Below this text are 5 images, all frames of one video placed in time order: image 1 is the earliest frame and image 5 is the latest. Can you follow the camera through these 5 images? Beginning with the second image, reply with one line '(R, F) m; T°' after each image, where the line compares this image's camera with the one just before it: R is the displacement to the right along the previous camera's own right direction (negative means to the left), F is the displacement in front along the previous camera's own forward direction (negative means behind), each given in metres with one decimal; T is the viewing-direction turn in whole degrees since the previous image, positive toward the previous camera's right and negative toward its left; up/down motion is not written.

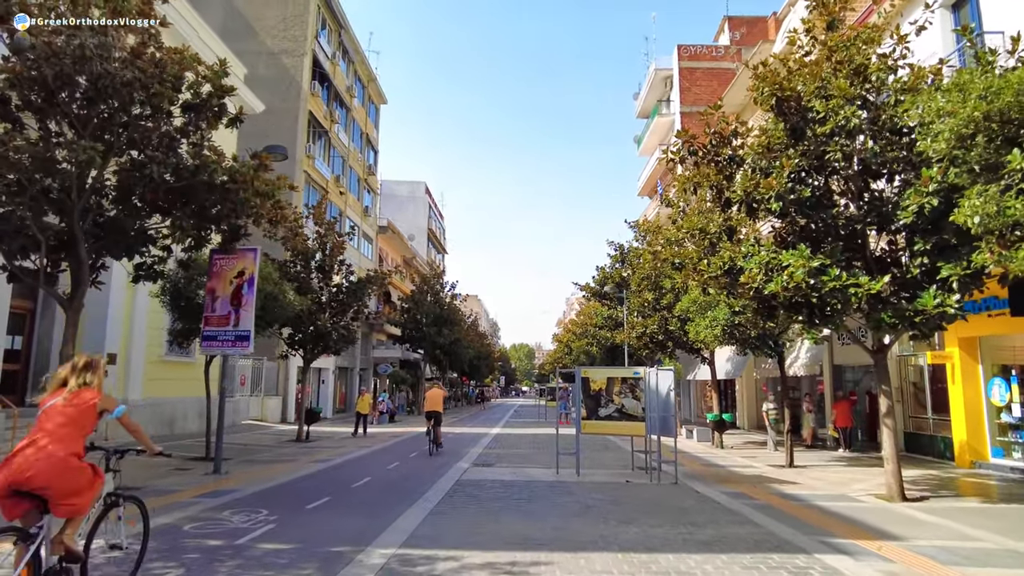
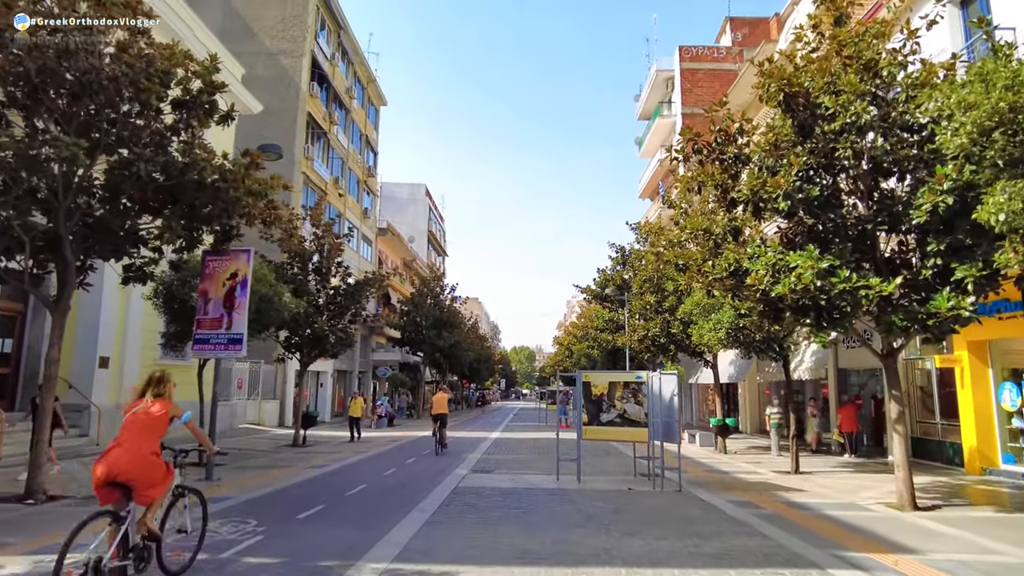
(0.0, +0.3) m; 0°
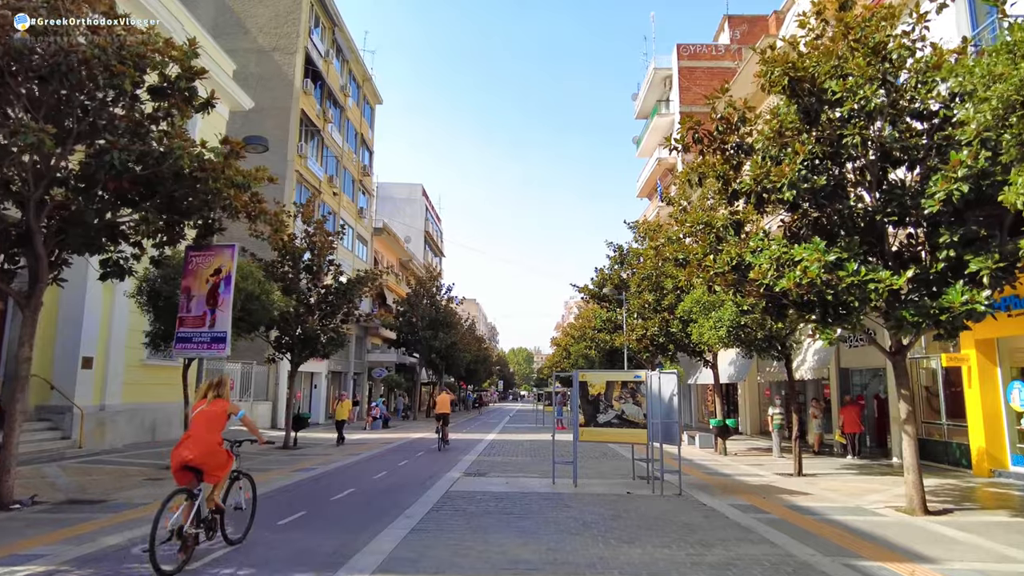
(+0.1, +0.5) m; 0°
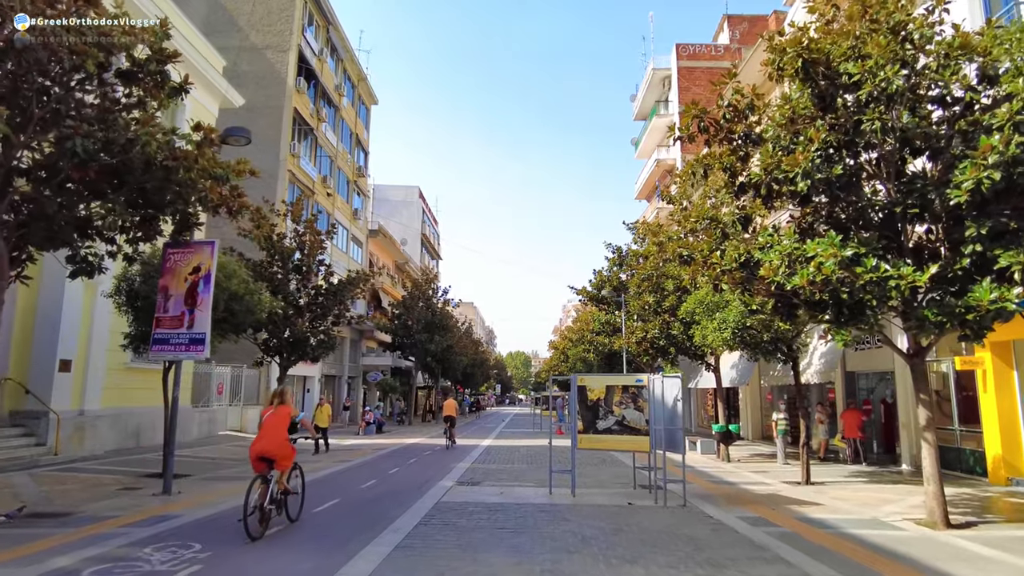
(+0.1, +0.7) m; 0°
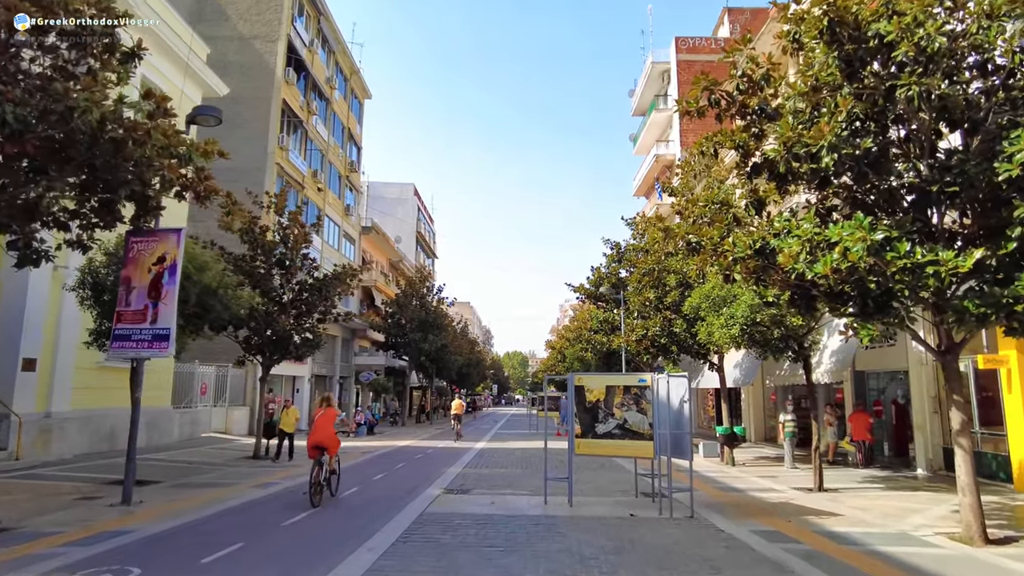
(+0.1, +1.0) m; 0°
